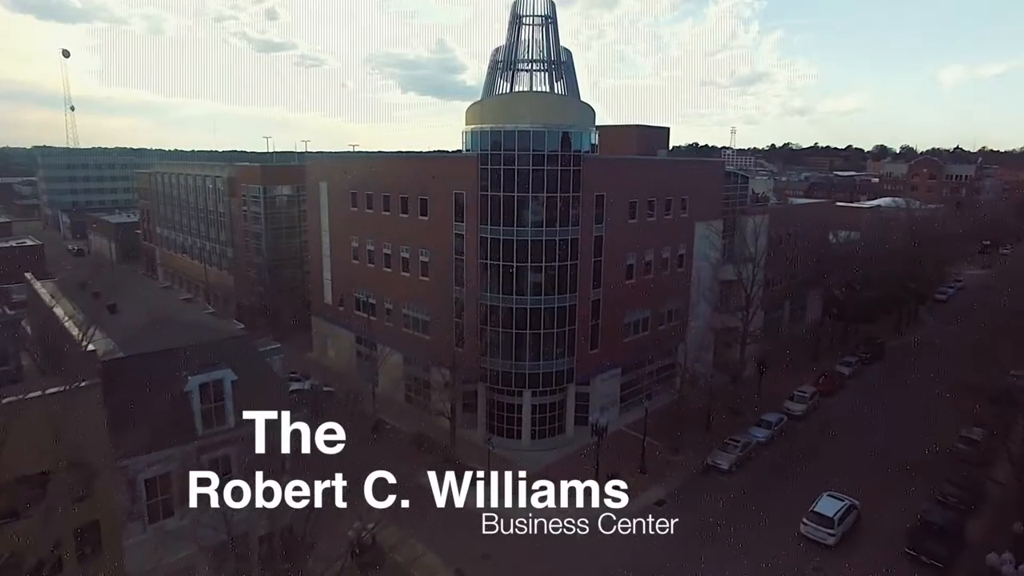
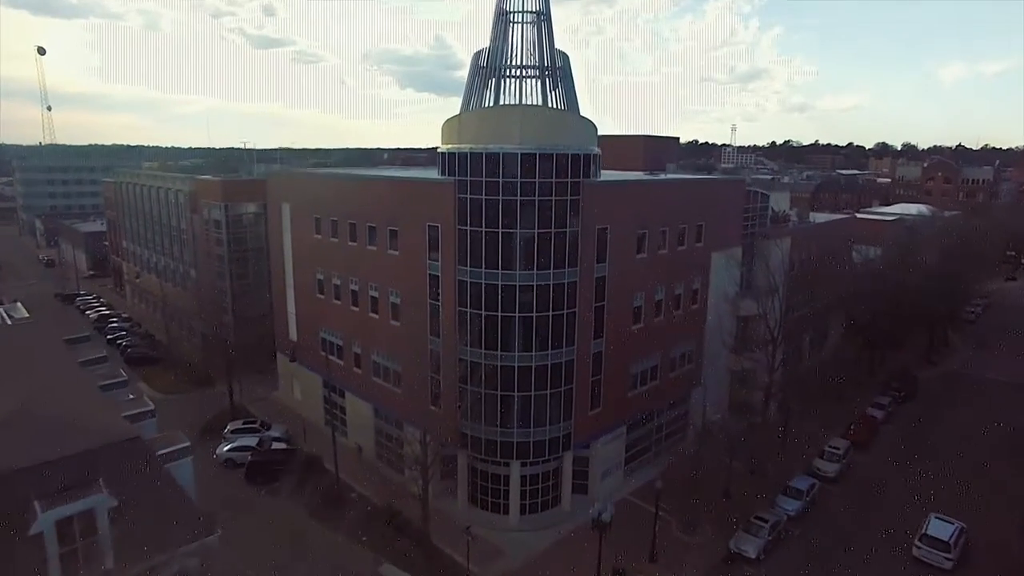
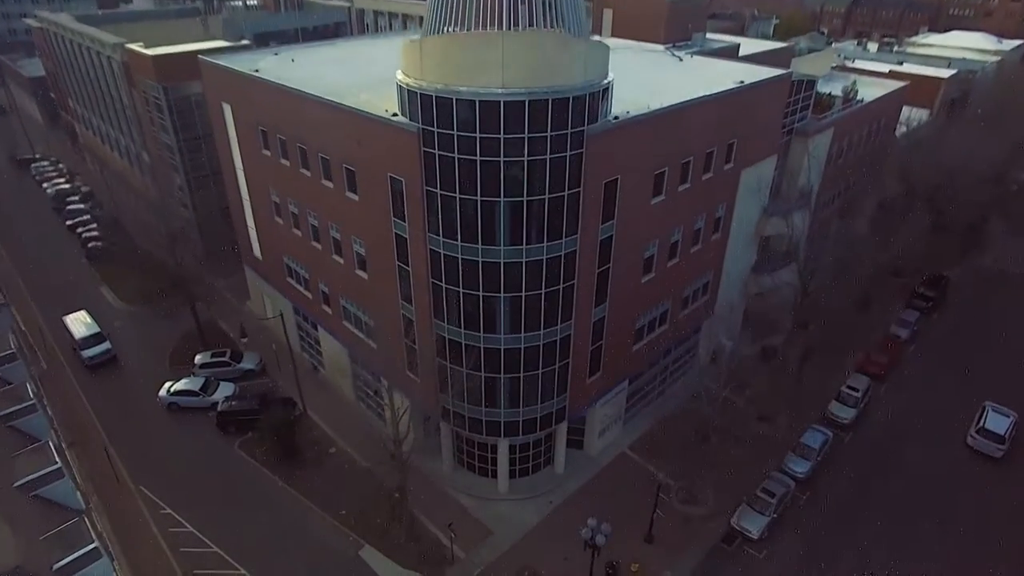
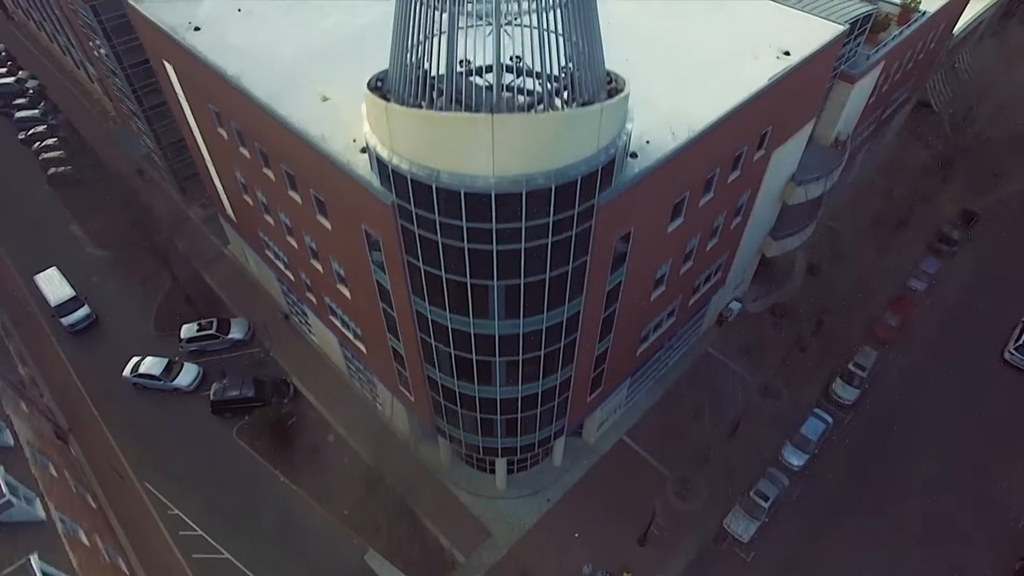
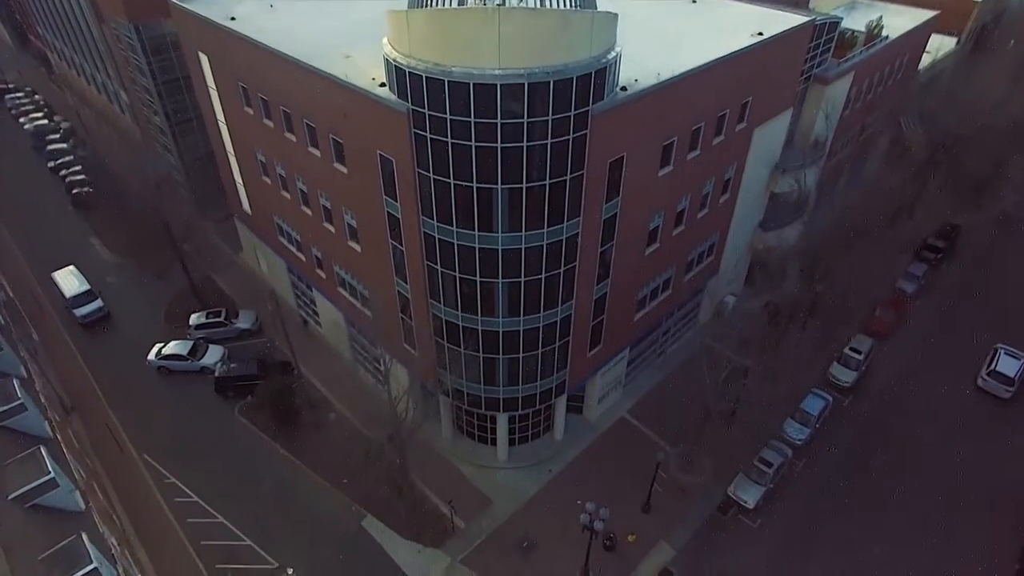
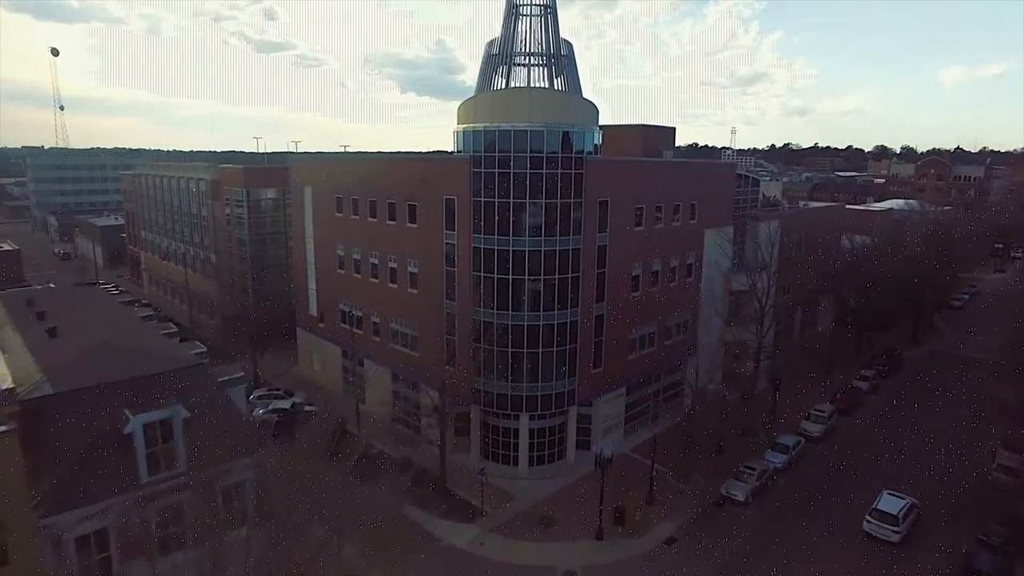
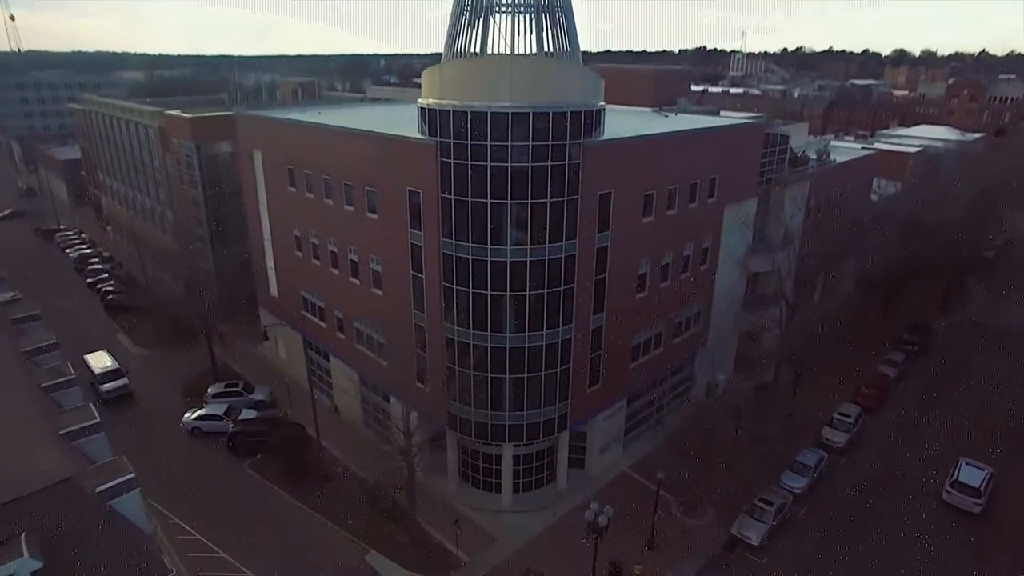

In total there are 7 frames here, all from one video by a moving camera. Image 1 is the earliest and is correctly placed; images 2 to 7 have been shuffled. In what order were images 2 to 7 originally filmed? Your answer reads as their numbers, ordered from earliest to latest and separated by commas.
6, 2, 7, 3, 5, 4
